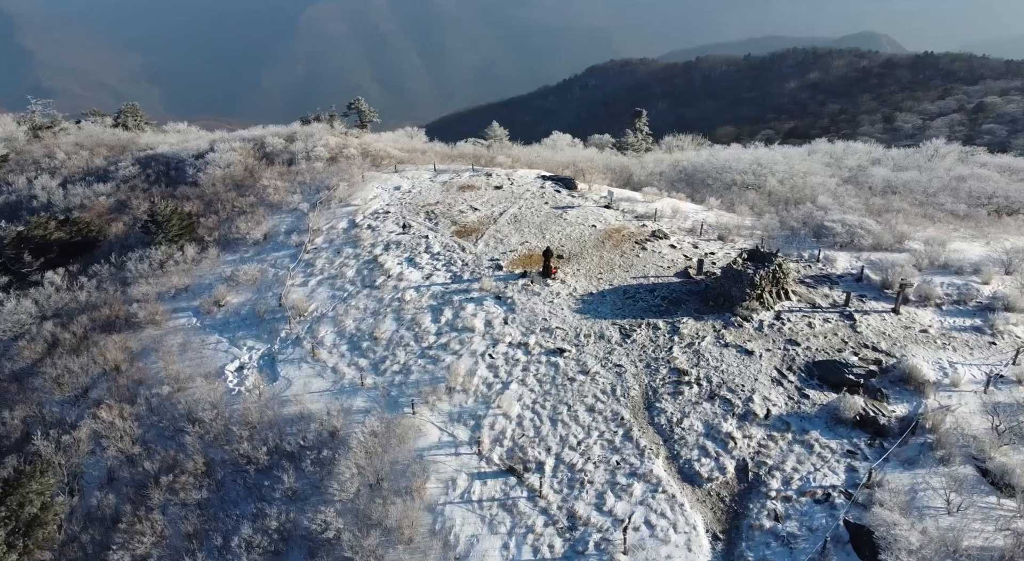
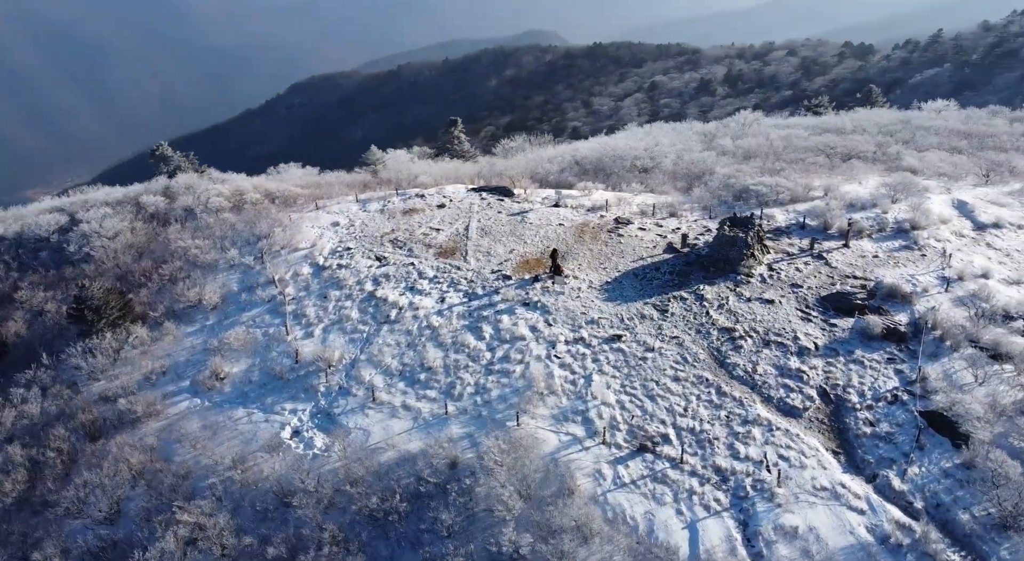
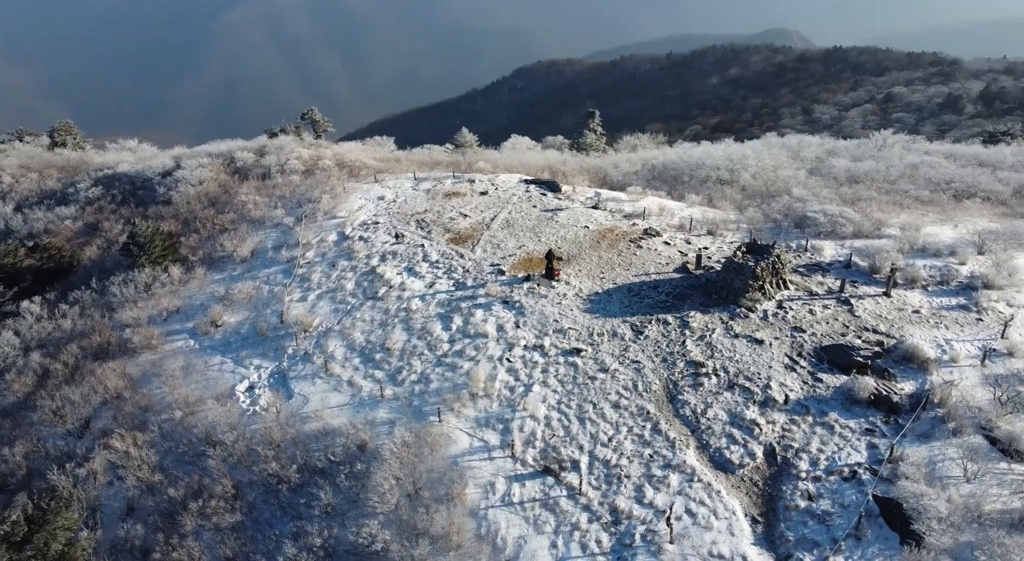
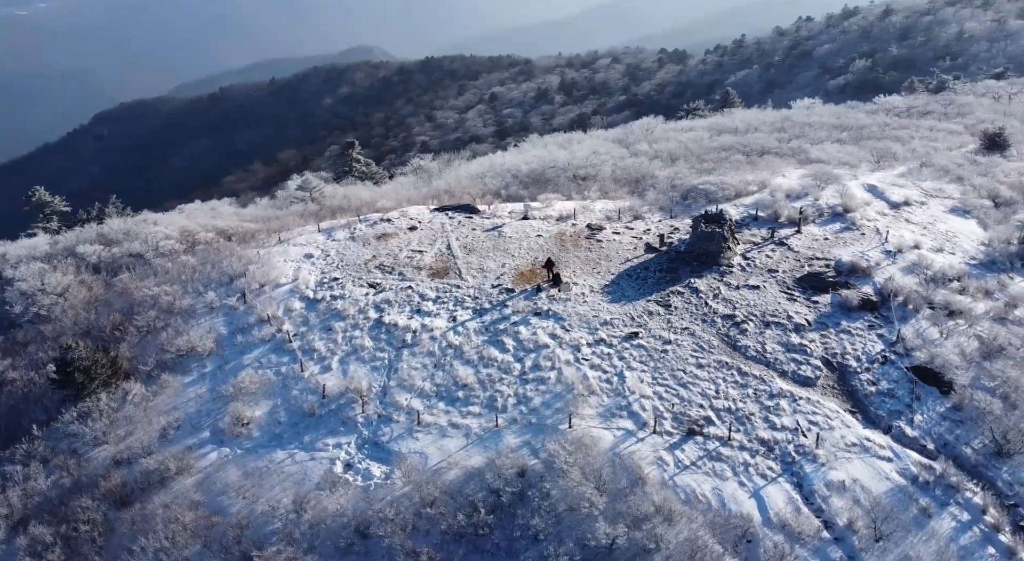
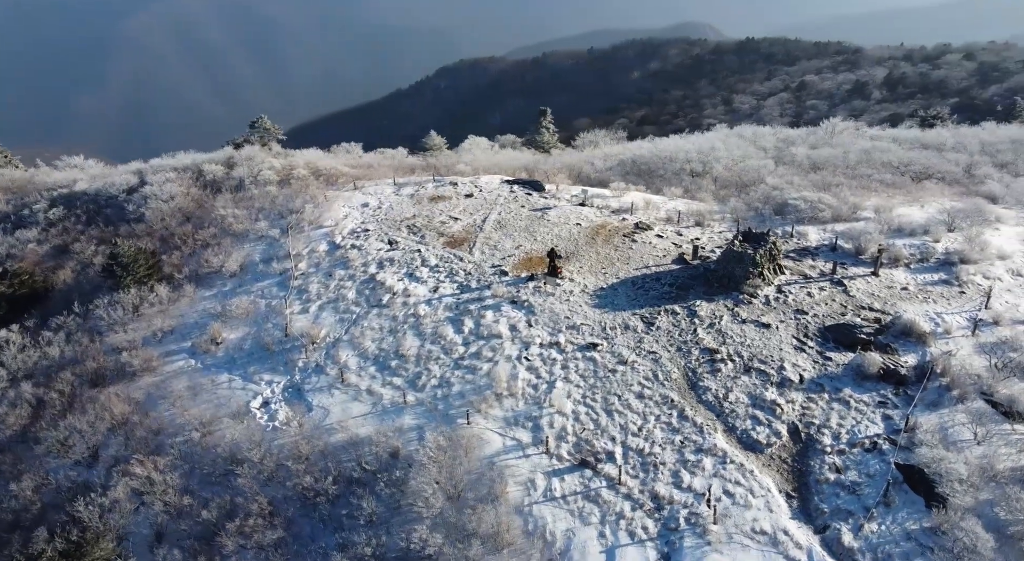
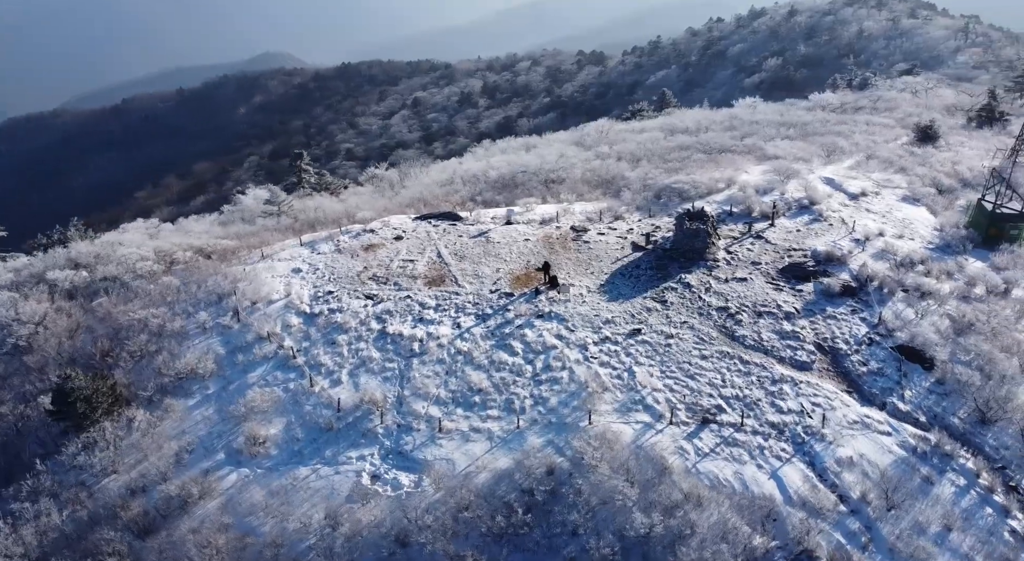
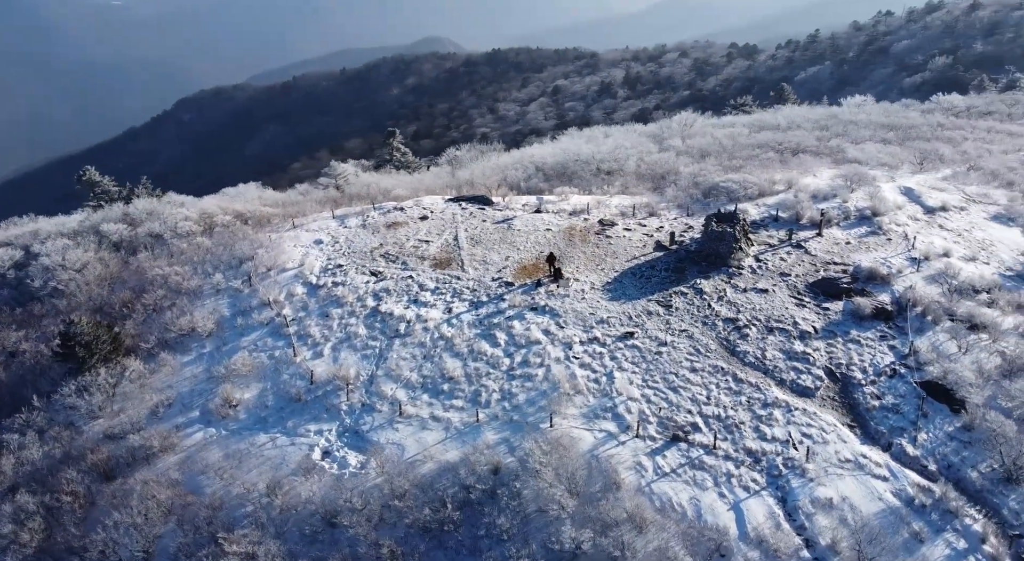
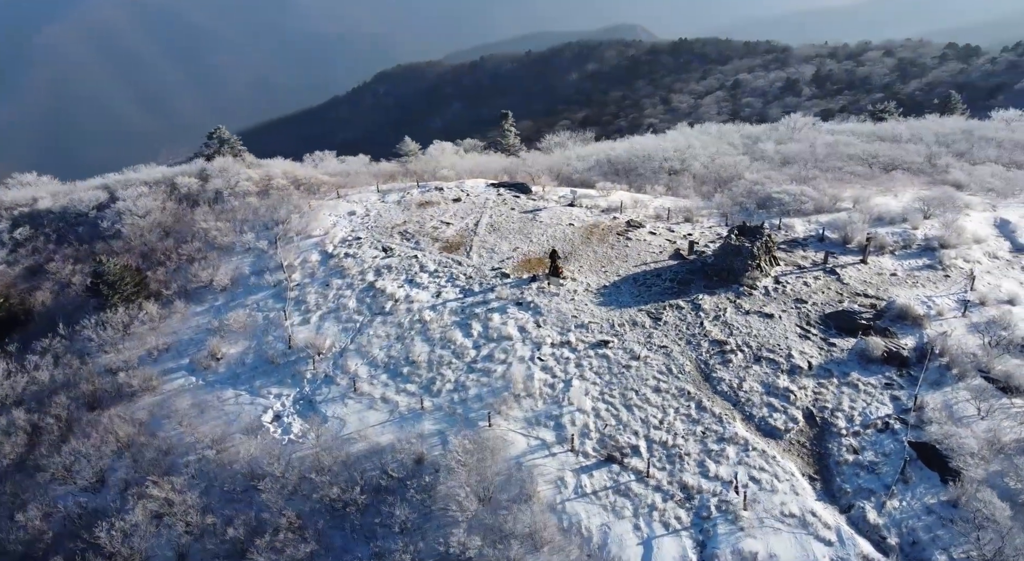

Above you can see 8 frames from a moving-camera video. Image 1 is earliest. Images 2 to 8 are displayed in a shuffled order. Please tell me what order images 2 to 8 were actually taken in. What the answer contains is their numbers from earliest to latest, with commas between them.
3, 5, 8, 2, 7, 4, 6
